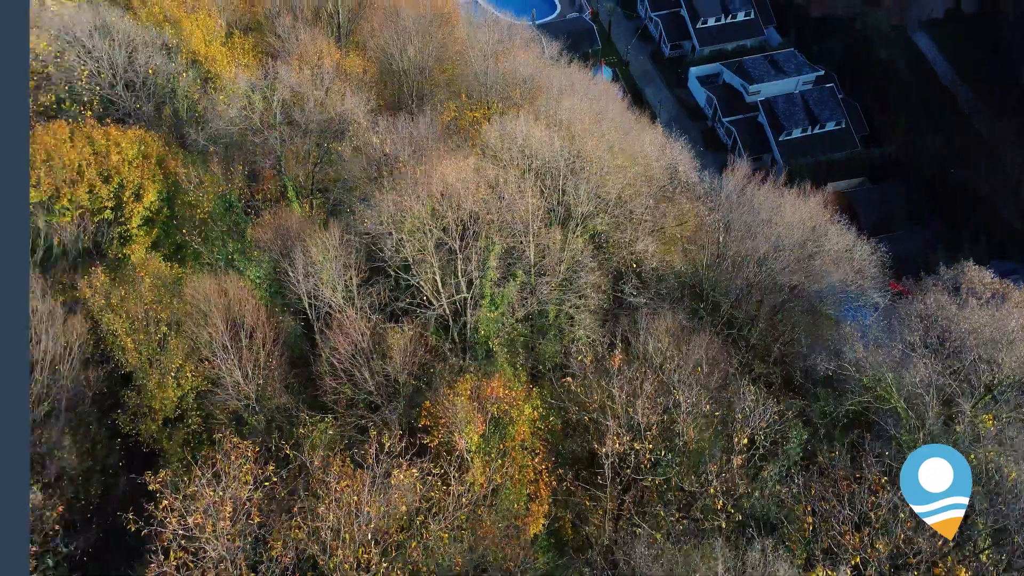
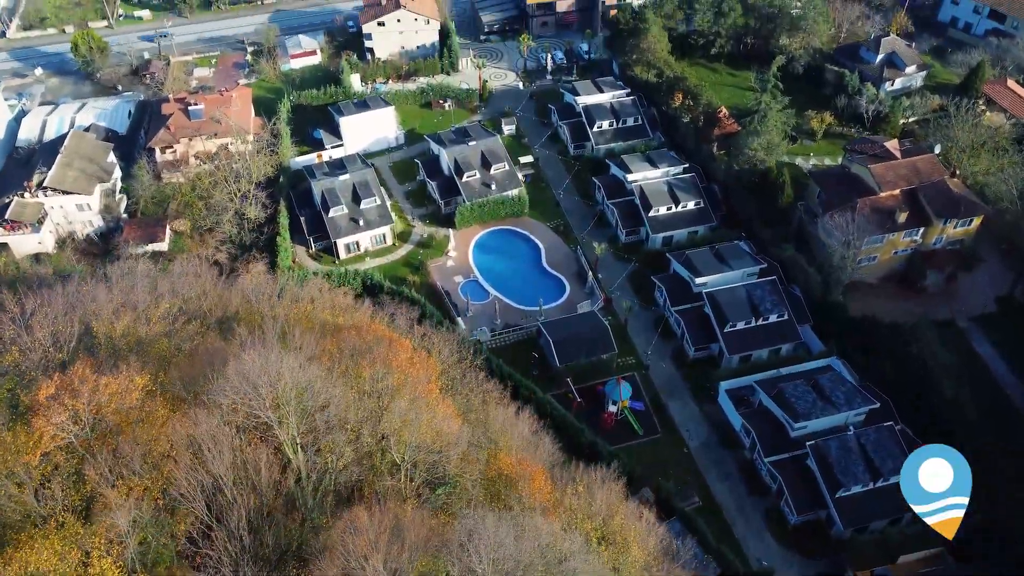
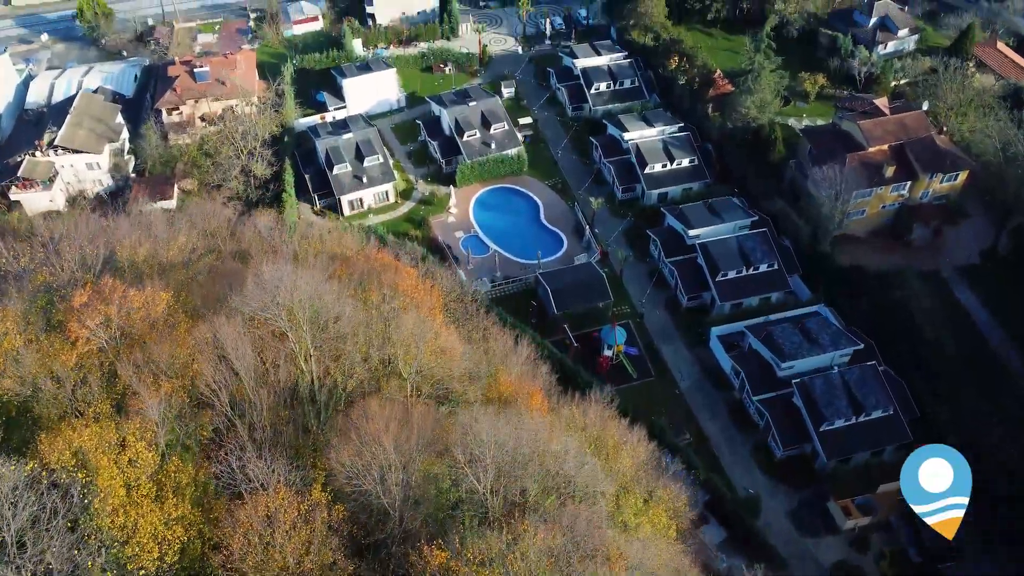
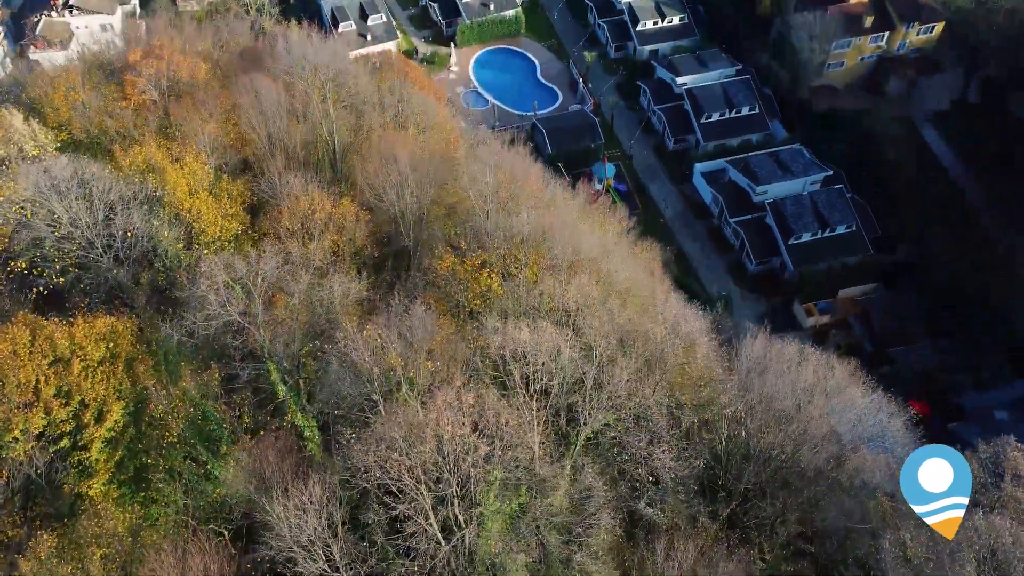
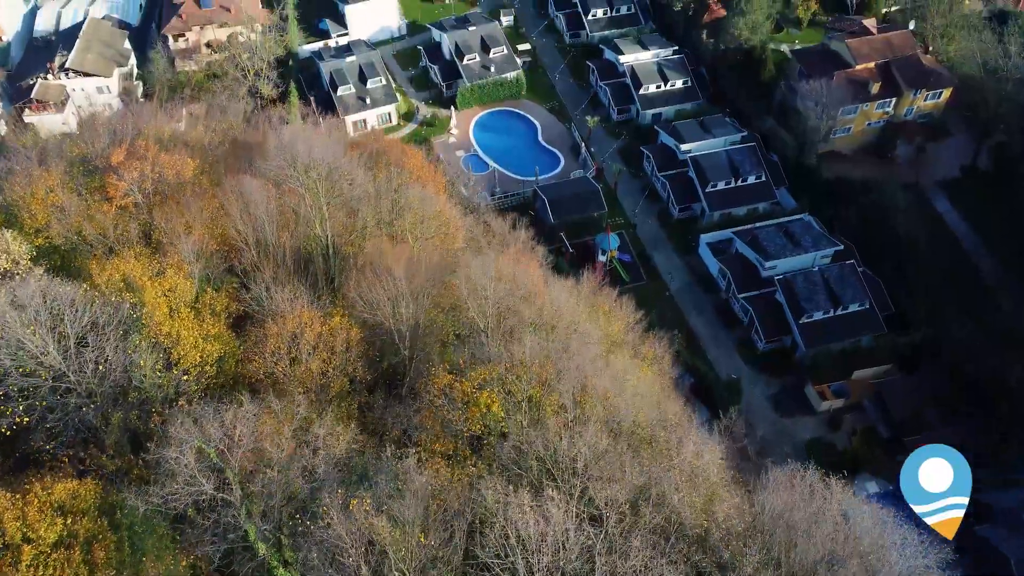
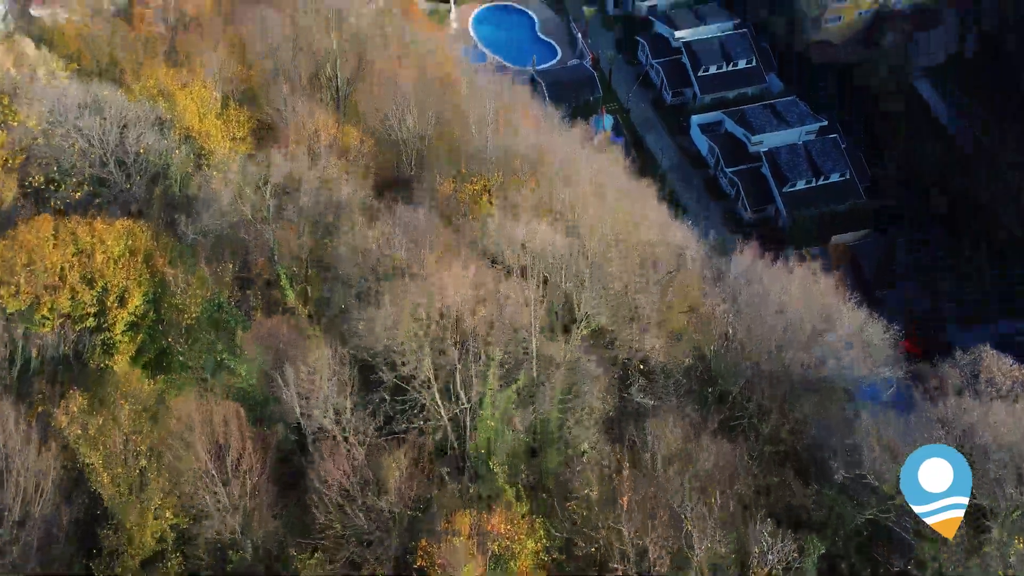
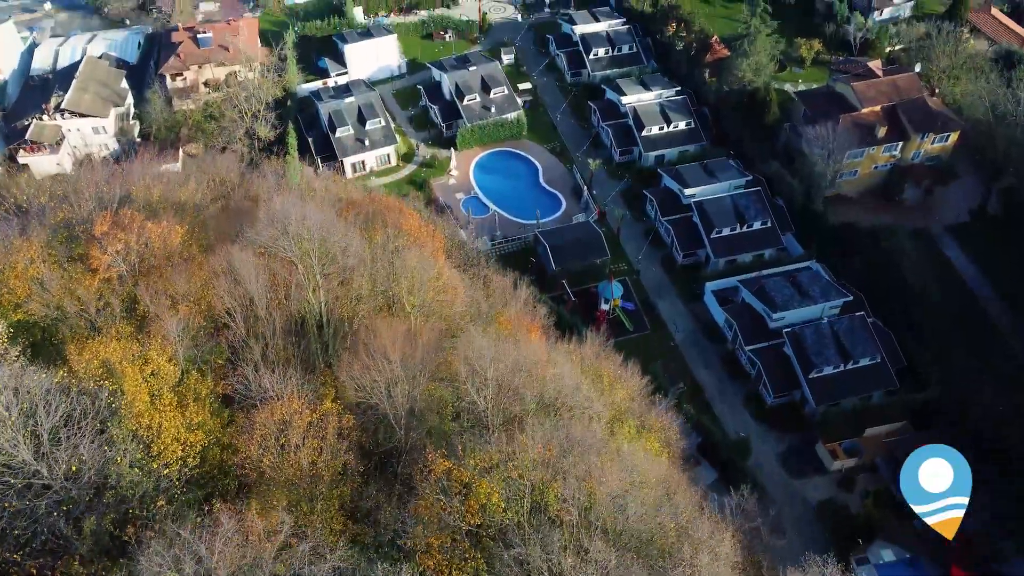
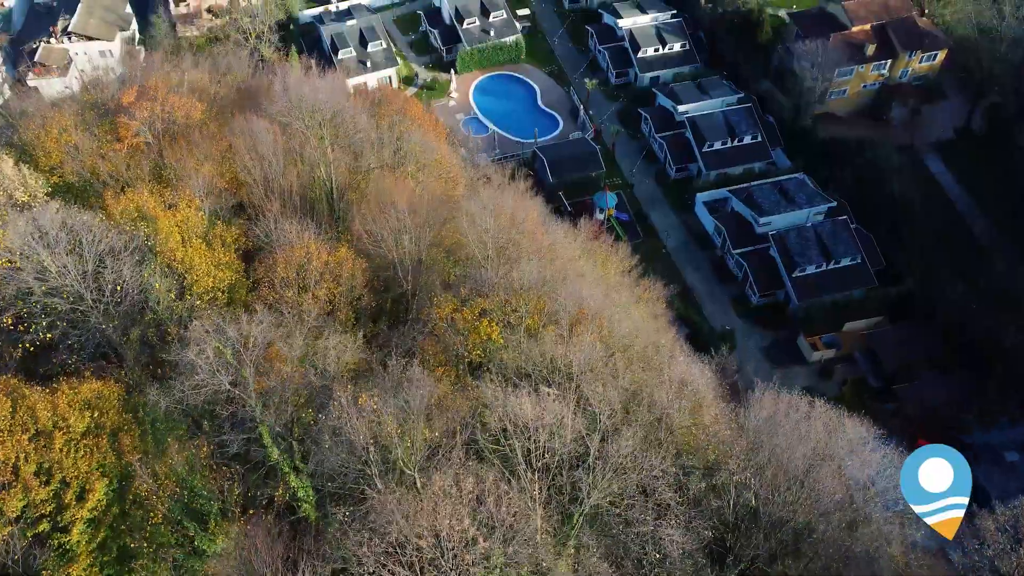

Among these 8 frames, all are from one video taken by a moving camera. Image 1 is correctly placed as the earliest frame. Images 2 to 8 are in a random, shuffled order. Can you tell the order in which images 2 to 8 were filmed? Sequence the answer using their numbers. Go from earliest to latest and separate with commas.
6, 4, 8, 5, 7, 3, 2
